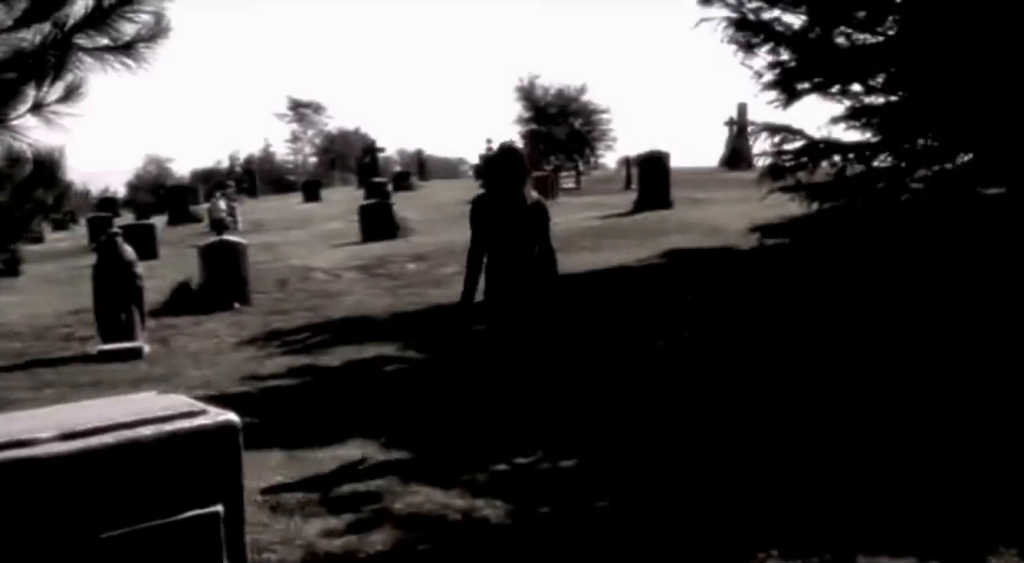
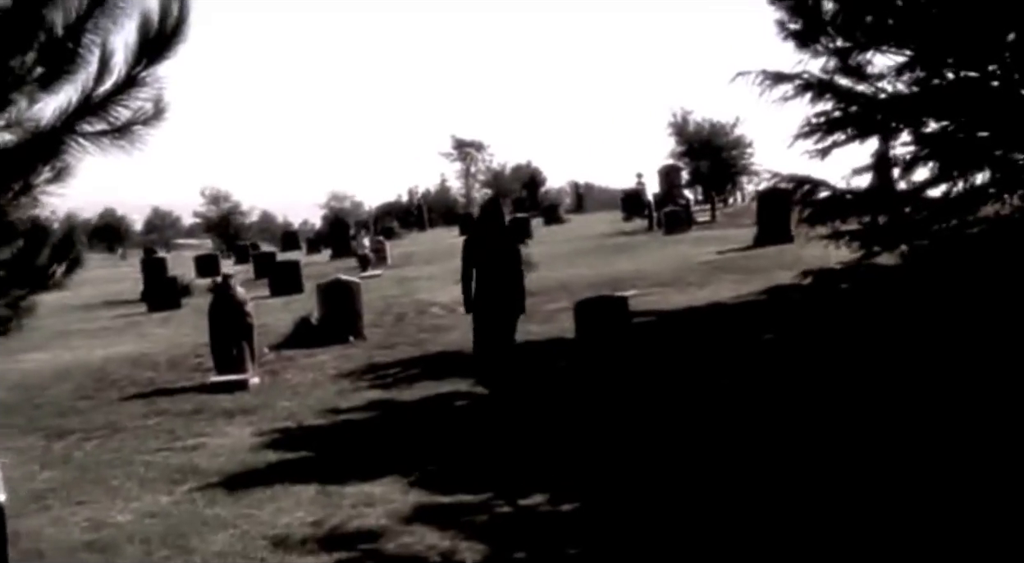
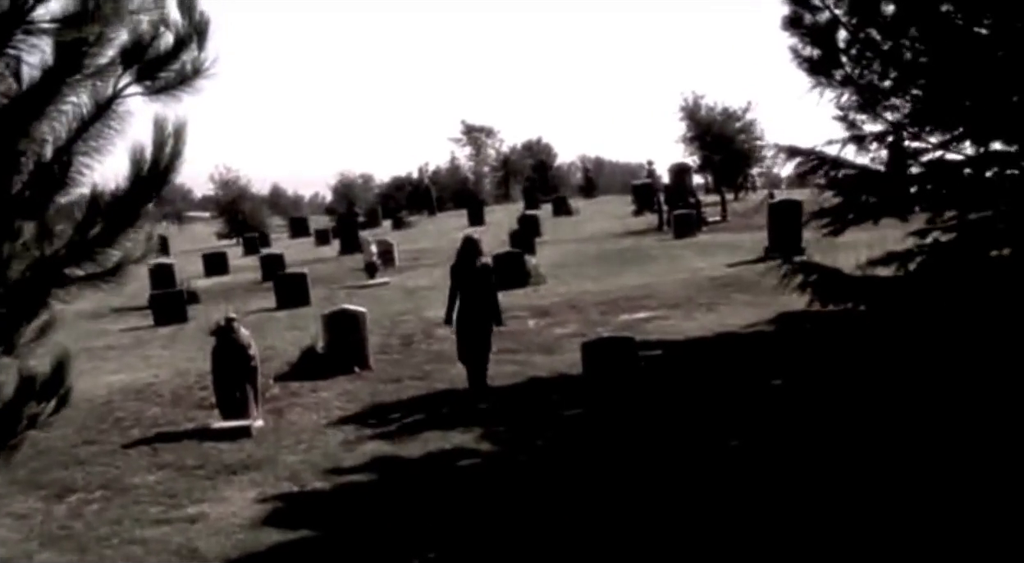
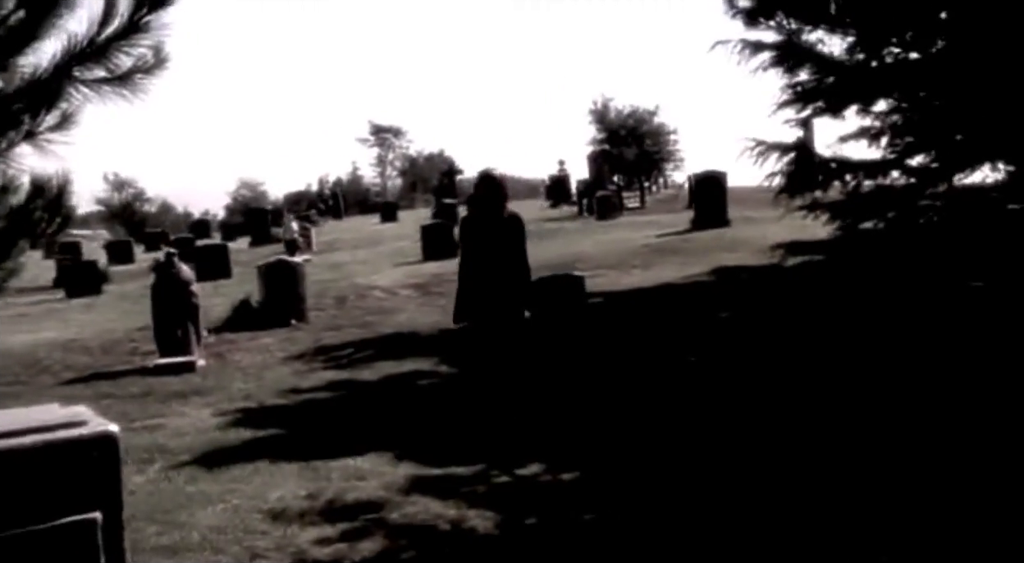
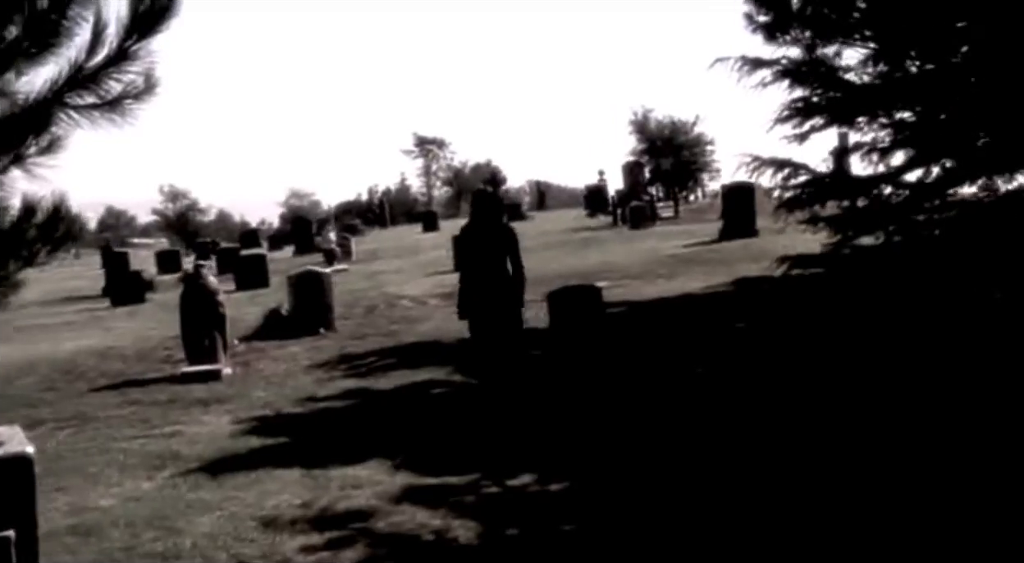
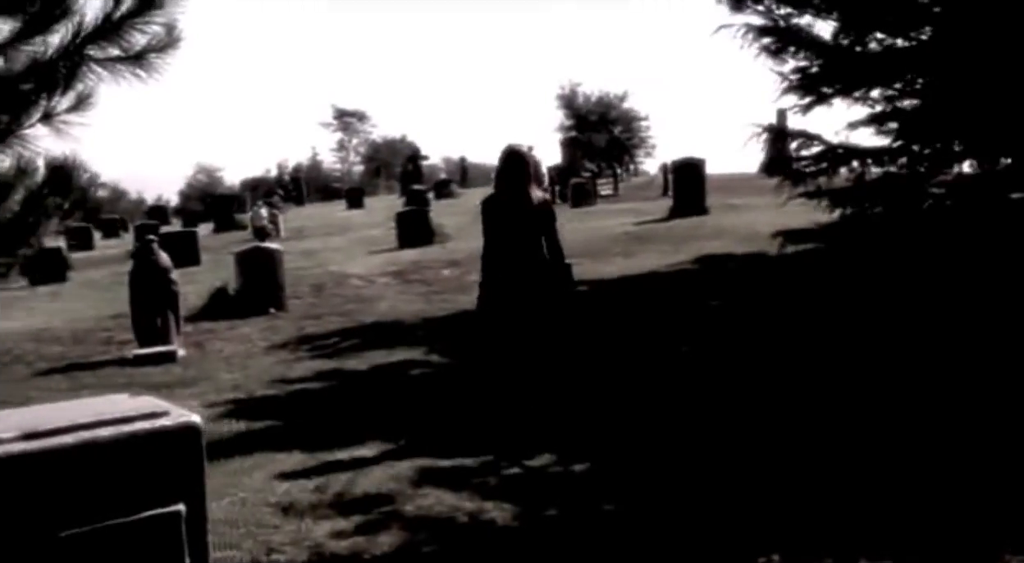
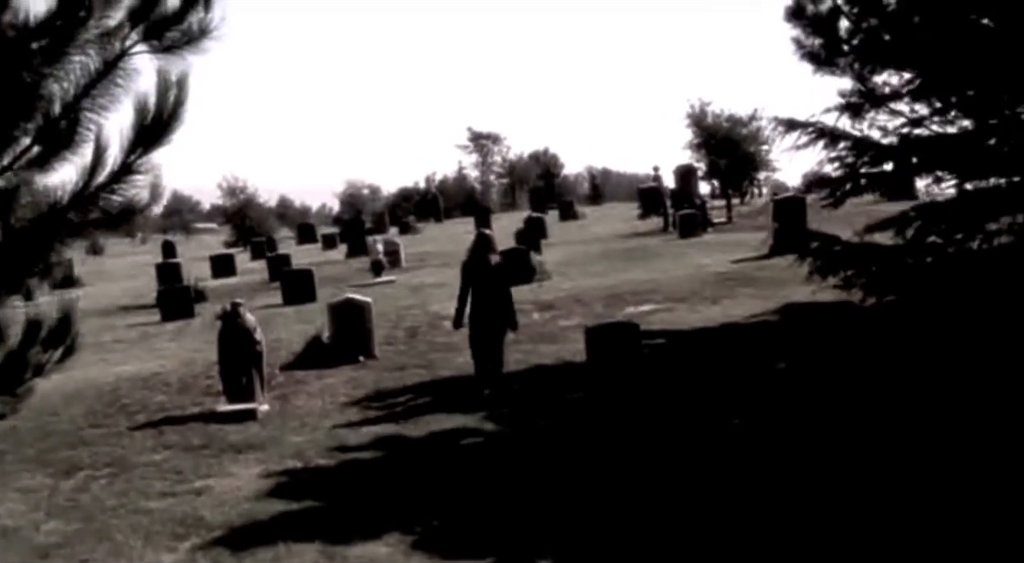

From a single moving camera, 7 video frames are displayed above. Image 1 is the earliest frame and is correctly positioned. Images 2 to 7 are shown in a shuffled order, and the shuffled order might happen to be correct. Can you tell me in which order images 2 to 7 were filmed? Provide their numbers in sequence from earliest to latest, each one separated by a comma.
6, 4, 5, 2, 7, 3
